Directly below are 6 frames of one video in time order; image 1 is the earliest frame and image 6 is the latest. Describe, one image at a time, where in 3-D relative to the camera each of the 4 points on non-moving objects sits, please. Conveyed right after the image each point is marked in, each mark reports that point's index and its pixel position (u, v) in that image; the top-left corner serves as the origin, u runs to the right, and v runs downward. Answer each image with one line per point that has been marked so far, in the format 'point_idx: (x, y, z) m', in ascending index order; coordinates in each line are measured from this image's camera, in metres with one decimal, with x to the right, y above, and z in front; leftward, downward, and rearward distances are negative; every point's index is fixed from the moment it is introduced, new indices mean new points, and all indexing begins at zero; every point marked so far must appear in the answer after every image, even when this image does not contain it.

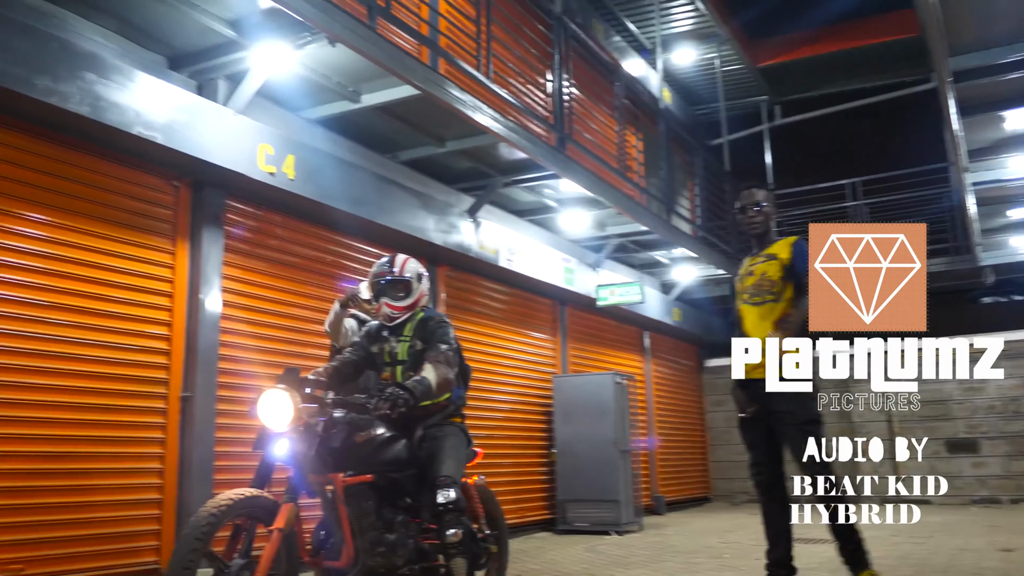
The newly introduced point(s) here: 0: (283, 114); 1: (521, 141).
0: (-1.7, +1.3, +7.6) m
1: (+0.1, +1.2, +8.4) m
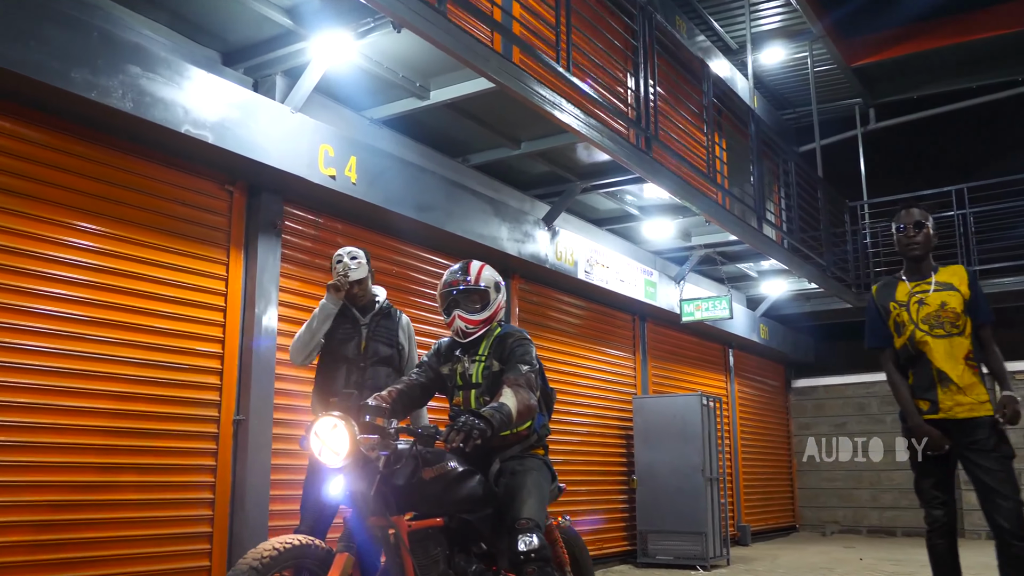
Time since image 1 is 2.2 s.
0: (-1.1, +1.2, +7.0) m
1: (+0.7, +1.1, +7.7) m
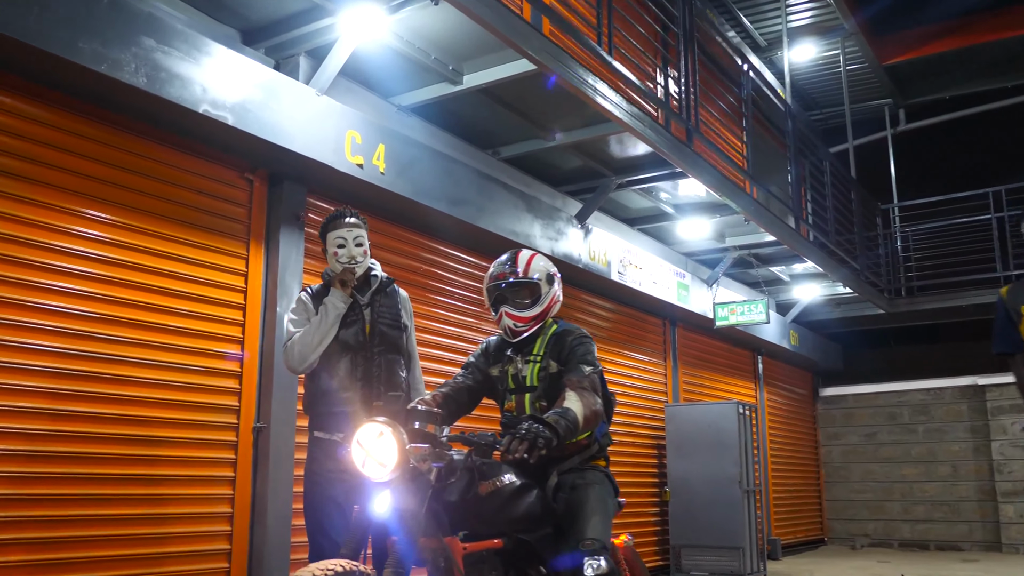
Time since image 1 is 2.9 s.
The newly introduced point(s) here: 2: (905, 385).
0: (-0.9, +1.2, +6.6) m
1: (+1.0, +1.1, +7.2) m
2: (+6.0, -1.5, +15.8) m
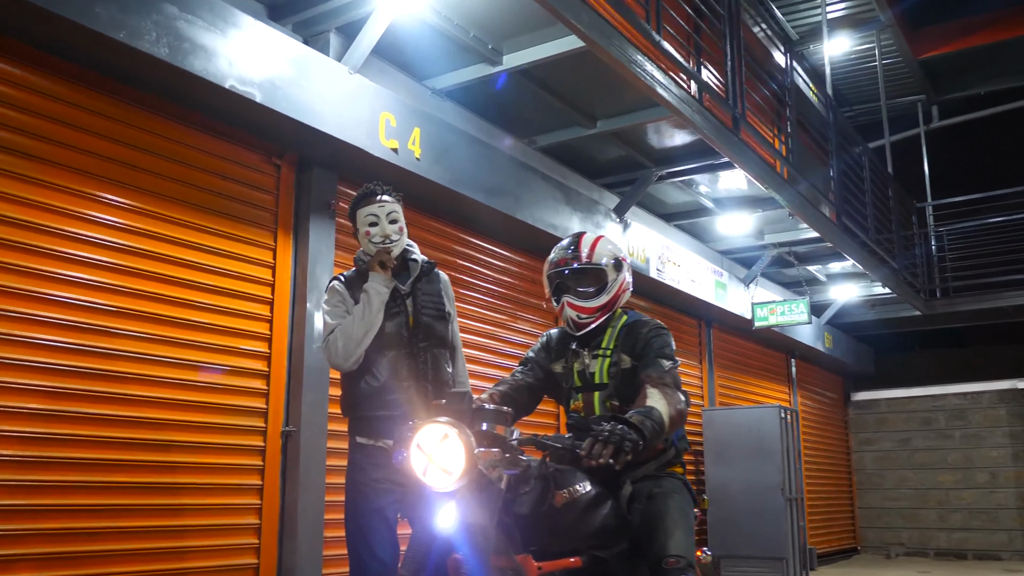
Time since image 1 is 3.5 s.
0: (-0.6, +1.2, +6.2) m
1: (+1.2, +1.1, +6.8) m
2: (+6.4, -1.5, +15.4) m
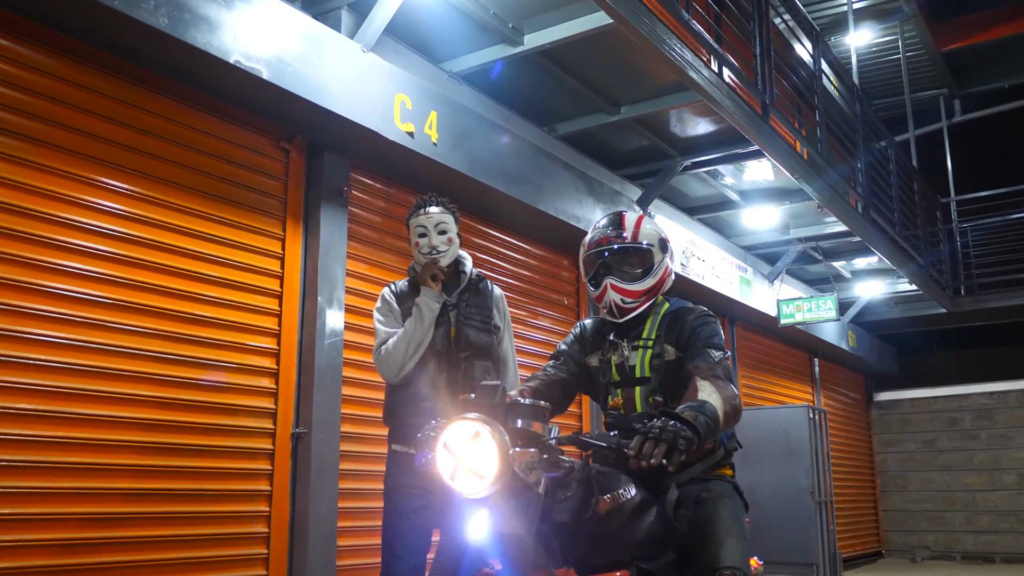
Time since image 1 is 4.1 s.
0: (-0.5, +1.3, +5.8) m
1: (+1.3, +1.2, +6.4) m
2: (+6.6, -1.5, +15.0) m
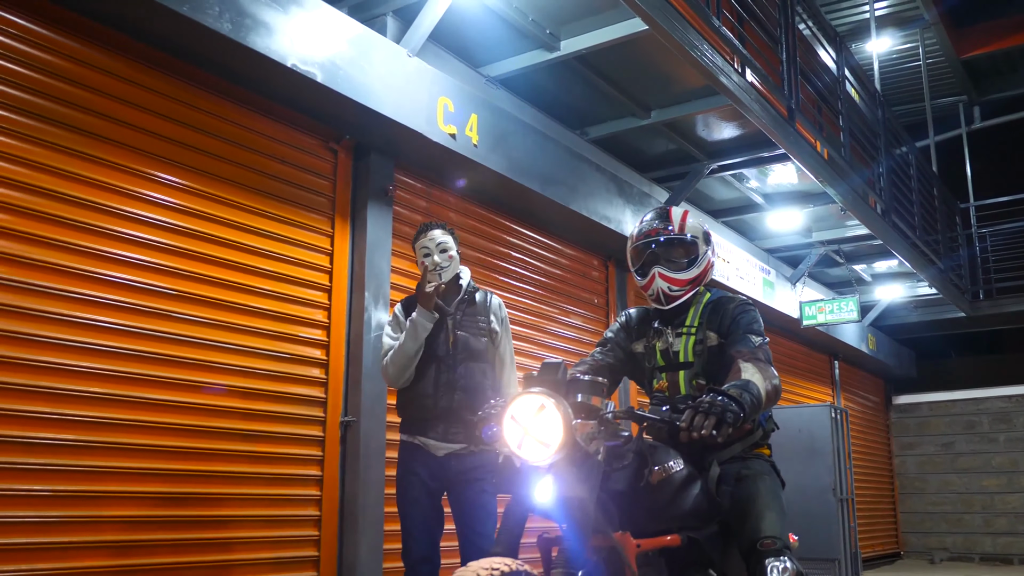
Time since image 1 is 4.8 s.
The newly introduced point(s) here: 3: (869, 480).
0: (-0.3, +1.3, +6.1) m
1: (+1.6, +1.2, +6.6) m
2: (+6.9, -1.5, +15.1) m
3: (+5.0, -2.7, +14.4) m
